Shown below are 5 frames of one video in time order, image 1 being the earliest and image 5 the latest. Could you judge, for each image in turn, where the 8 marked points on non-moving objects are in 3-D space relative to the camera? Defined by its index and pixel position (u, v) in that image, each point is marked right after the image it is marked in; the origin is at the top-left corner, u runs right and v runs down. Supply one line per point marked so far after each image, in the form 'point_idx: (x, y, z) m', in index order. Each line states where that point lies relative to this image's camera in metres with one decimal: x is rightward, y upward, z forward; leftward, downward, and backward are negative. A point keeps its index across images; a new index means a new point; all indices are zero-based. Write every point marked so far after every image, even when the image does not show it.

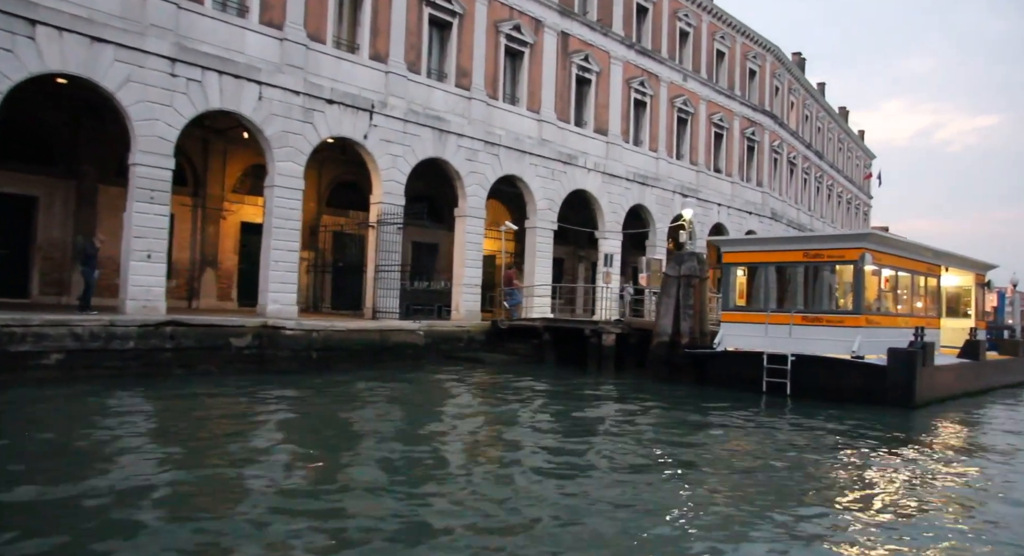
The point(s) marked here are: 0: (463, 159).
0: (-1.4, +3.2, +19.8) m
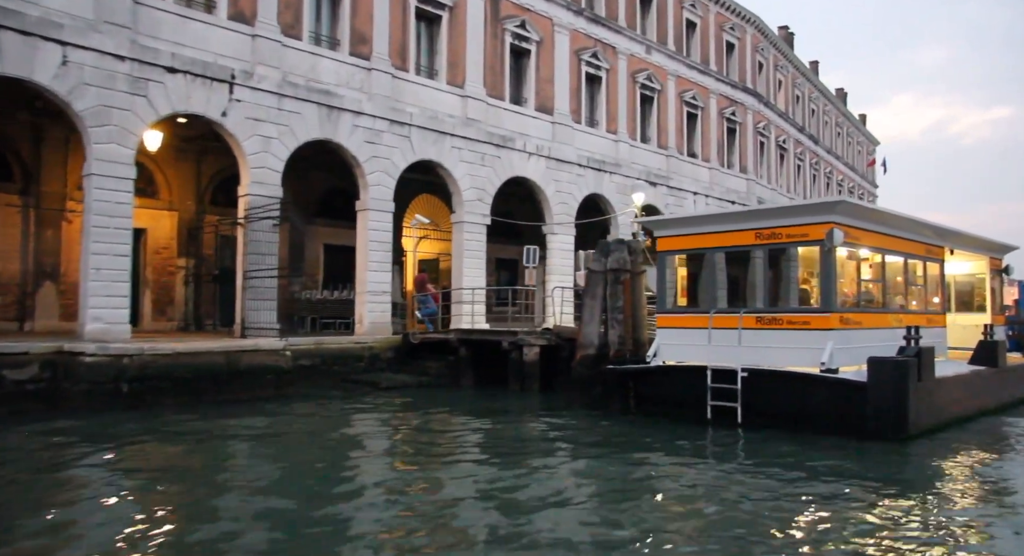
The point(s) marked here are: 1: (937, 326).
0: (-3.4, +3.1, +16.5) m
1: (+7.5, -0.8, +12.9) m
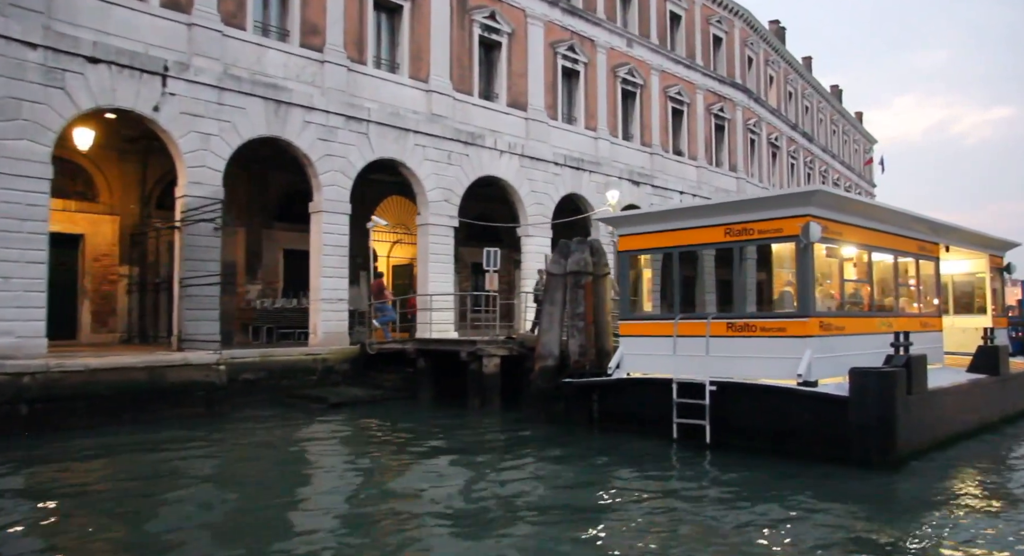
0: (-4.2, +2.9, +15.5) m
1: (+6.7, -0.8, +11.7) m
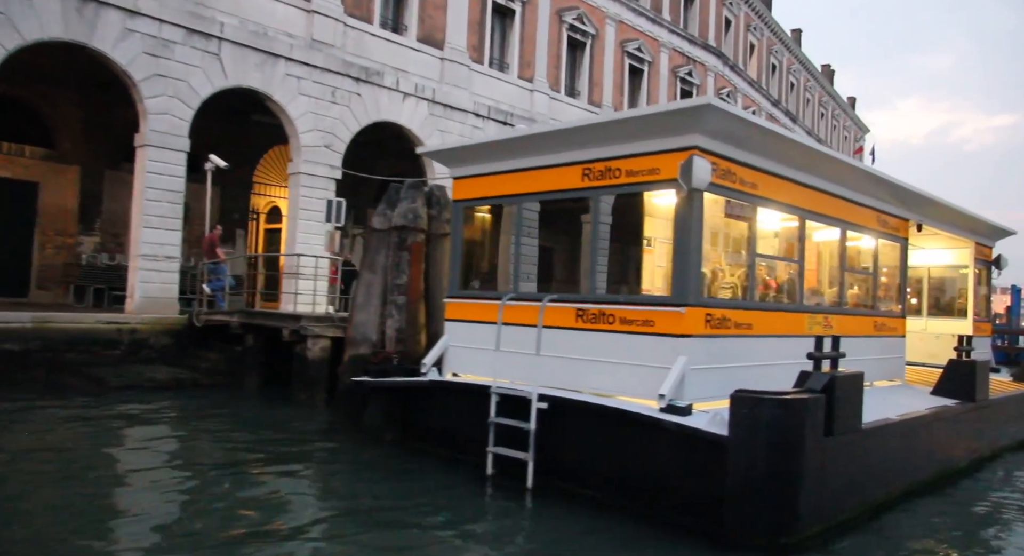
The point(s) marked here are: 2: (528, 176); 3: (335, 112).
0: (-6.2, +3.8, +12.2) m
1: (+4.5, -0.7, +8.7) m
2: (+0.1, +1.0, +6.9) m
3: (-3.6, +3.4, +15.0) m
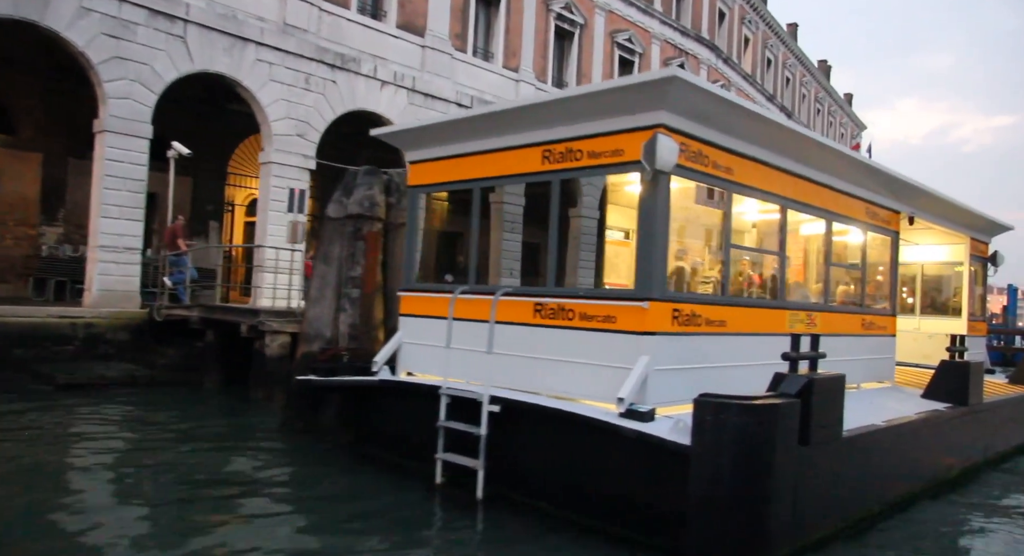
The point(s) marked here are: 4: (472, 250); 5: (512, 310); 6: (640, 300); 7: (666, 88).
0: (-6.6, +3.9, +11.7) m
1: (+4.1, -0.6, +8.2) m
2: (-0.2, +1.0, +6.3) m
3: (-4.0, +3.5, +14.4) m
4: (-0.3, +0.2, +6.4) m
5: (0.0, -0.3, +6.0) m
6: (+0.9, -0.1, +5.1) m
7: (+1.0, +1.3, +5.0) m
